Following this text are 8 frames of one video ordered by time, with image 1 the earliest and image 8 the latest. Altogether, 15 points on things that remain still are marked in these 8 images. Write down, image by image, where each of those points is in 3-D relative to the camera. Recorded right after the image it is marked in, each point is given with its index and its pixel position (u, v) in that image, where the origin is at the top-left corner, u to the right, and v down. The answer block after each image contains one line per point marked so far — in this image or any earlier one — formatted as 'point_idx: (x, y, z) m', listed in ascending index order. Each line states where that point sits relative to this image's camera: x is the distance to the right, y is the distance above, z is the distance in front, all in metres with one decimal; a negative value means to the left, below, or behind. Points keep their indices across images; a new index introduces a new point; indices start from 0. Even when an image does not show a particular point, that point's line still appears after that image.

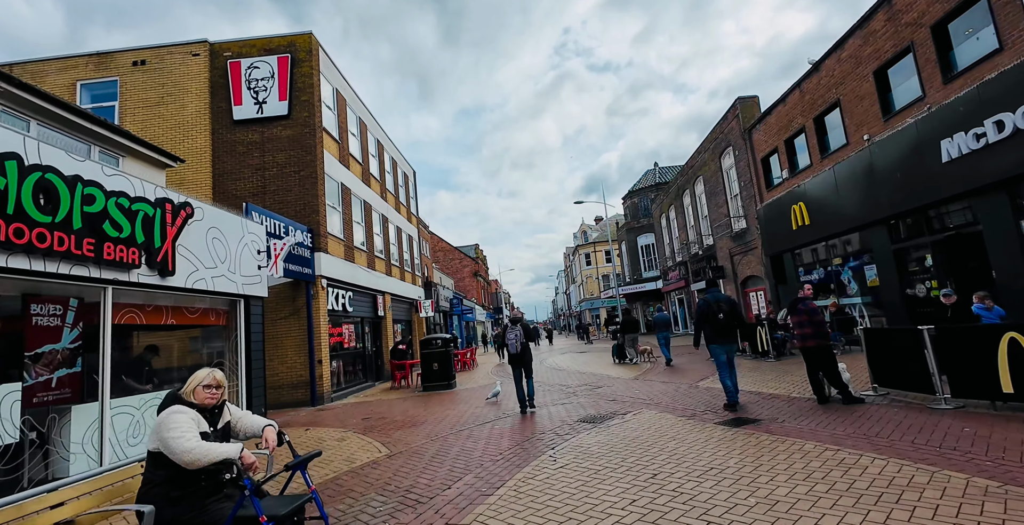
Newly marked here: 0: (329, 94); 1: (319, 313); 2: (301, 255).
0: (-5.5, +5.0, +13.7) m
1: (-4.9, -1.3, +11.5) m
2: (-5.0, +0.2, +10.6) m
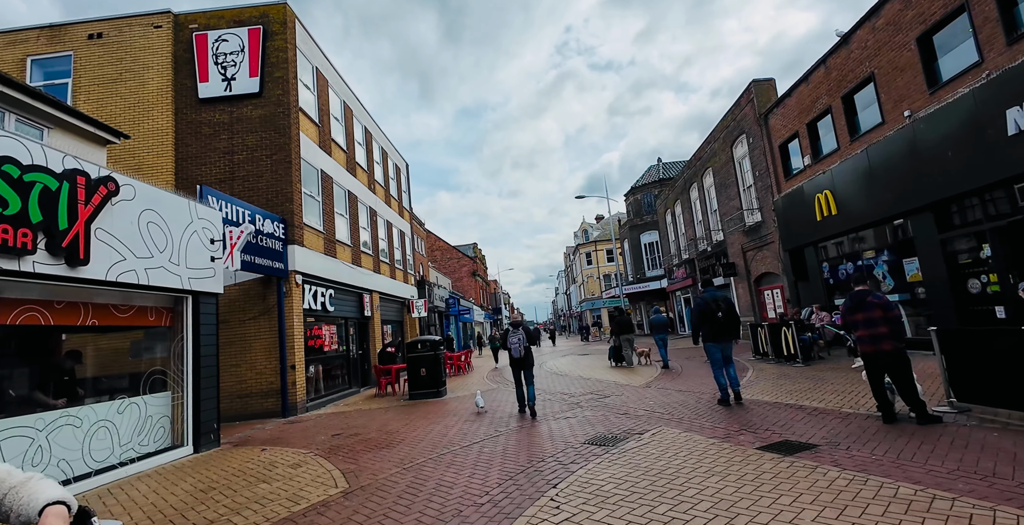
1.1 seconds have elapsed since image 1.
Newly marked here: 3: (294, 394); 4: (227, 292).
0: (-5.6, +5.2, +12.5) m
1: (-5.0, -1.1, +10.3) m
2: (-5.1, +0.3, +9.4) m
3: (-4.8, -2.9, +10.0) m
4: (-6.5, -0.7, +10.3) m
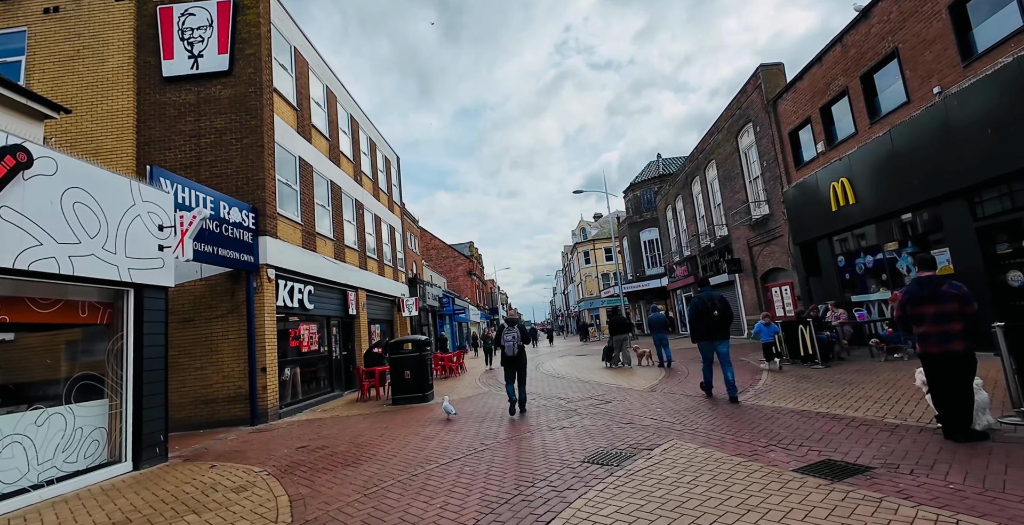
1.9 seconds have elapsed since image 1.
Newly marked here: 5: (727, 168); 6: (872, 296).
0: (-5.8, +5.3, +11.6) m
1: (-5.1, -1.0, +9.4) m
2: (-5.2, +0.5, +8.5) m
3: (-5.0, -2.7, +9.1) m
4: (-6.6, -0.5, +9.4) m
5: (+8.7, +3.8, +18.4) m
6: (+8.8, -0.8, +11.1) m
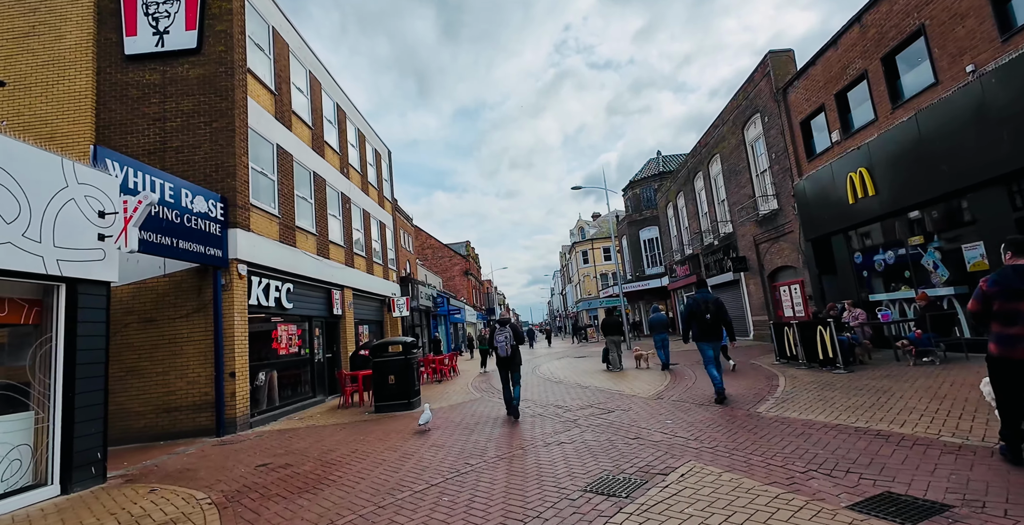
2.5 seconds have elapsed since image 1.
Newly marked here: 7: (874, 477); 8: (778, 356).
0: (-5.9, +5.4, +10.8) m
1: (-5.3, -0.9, +8.6) m
2: (-5.4, +0.6, +7.6) m
3: (-5.1, -2.6, +8.2) m
4: (-6.8, -0.4, +8.6) m
5: (+8.6, +3.9, +17.7) m
6: (+8.7, -0.7, +10.4) m
7: (+2.8, -1.7, +3.5) m
8: (+6.0, -2.1, +10.3) m
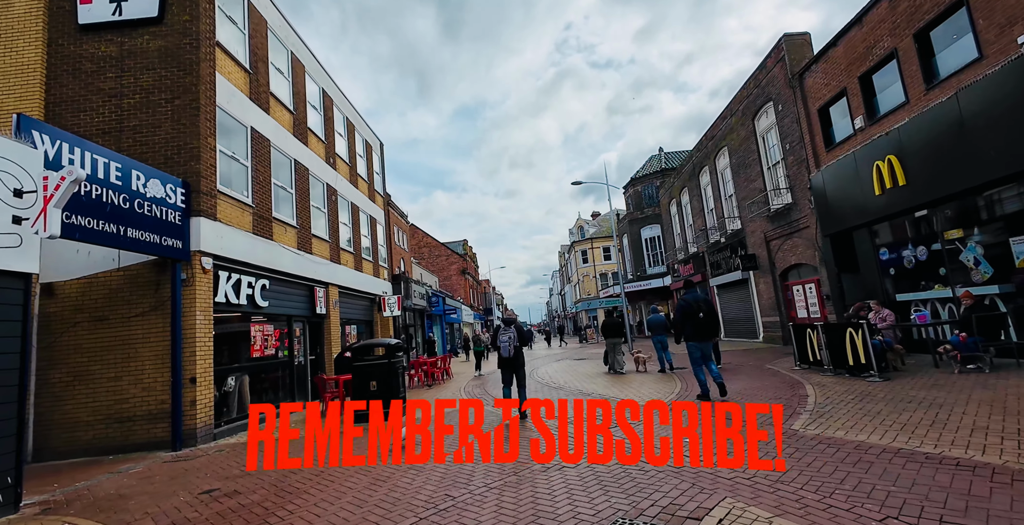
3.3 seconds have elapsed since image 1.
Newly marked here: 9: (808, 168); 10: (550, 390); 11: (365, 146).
0: (-6.0, +5.6, +9.9) m
1: (-5.3, -0.8, +7.7) m
2: (-5.4, +0.7, +6.7) m
3: (-5.2, -2.5, +7.3) m
4: (-6.8, -0.3, +7.7) m
5: (+8.5, +4.0, +16.8) m
6: (+8.6, -0.7, +9.5) m
7: (+2.7, -1.6, +2.7) m
8: (+5.9, -2.0, +9.4) m
9: (+8.4, +2.7, +12.9) m
10: (+1.0, -3.4, +12.3) m
11: (-5.8, +4.6, +17.9) m
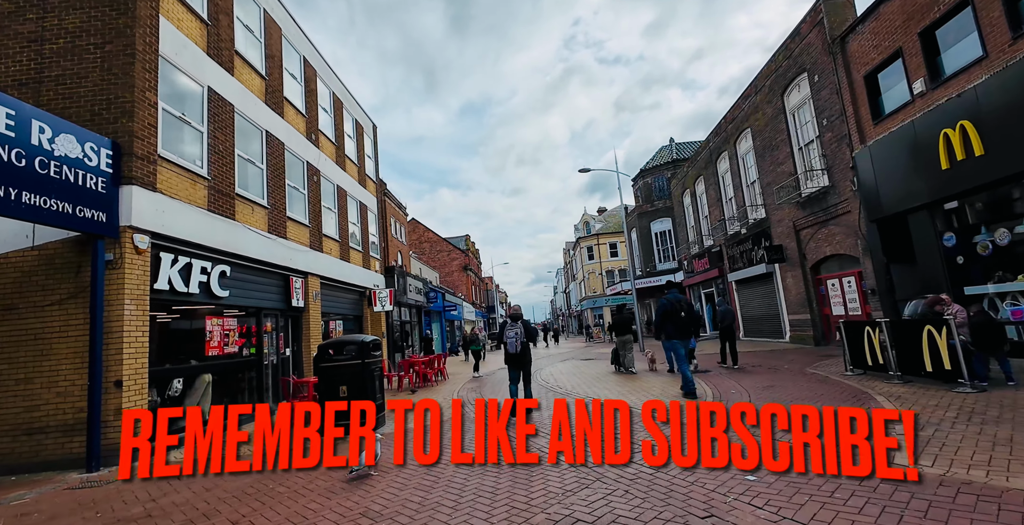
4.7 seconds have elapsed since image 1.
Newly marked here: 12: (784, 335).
0: (-6.0, +5.9, +8.5) m
1: (-5.4, -0.5, +6.3) m
2: (-5.5, +1.0, +5.4) m
3: (-5.2, -2.2, +6.0) m
4: (-6.9, 0.0, +6.3) m
5: (+8.6, +4.3, +15.3) m
6: (+8.6, -0.4, +8.0) m
7: (+2.7, -1.3, +1.2) m
8: (+5.9, -1.8, +7.9) m
9: (+8.4, +2.9, +11.4) m
10: (+1.0, -3.1, +10.9) m
11: (-5.7, +4.9, +16.5) m
12: (+9.4, -2.5, +15.7) m
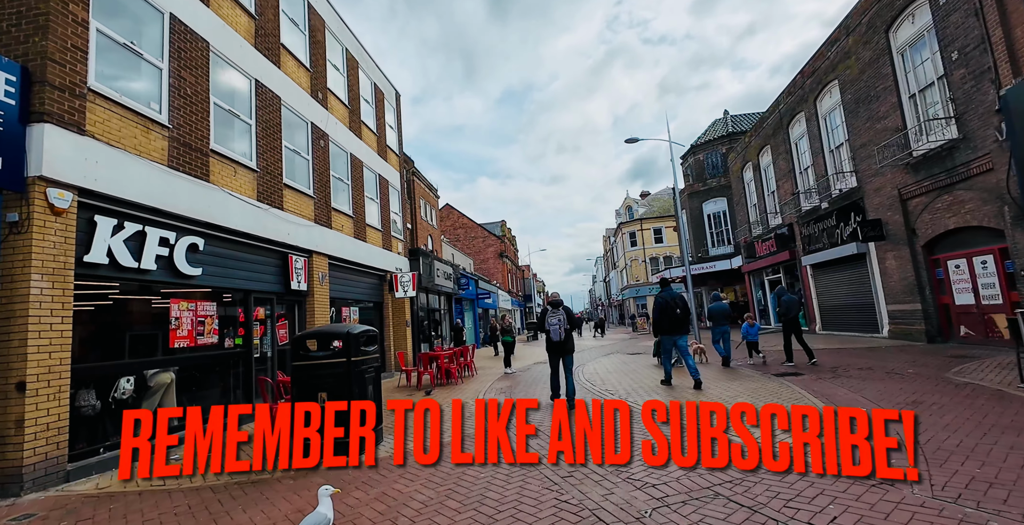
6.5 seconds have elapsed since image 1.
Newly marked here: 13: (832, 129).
0: (-5.4, +6.3, +6.9) m
1: (-5.0, -0.1, +4.7) m
2: (-5.2, +1.4, +3.8) m
3: (-4.9, -1.8, +4.5) m
4: (-6.5, +0.4, +4.9) m
5: (+9.6, +4.9, +12.5) m
6: (+9.1, 0.0, +5.3) m
7: (+2.6, -1.0, -0.9) m
8: (+6.4, -1.3, +5.5) m
9: (+9.2, +3.4, +8.6) m
10: (+1.8, -2.6, +8.9) m
11: (-4.5, +5.5, +14.8) m
12: (+10.5, -1.9, +12.9) m
13: (+10.2, +4.2, +14.6) m
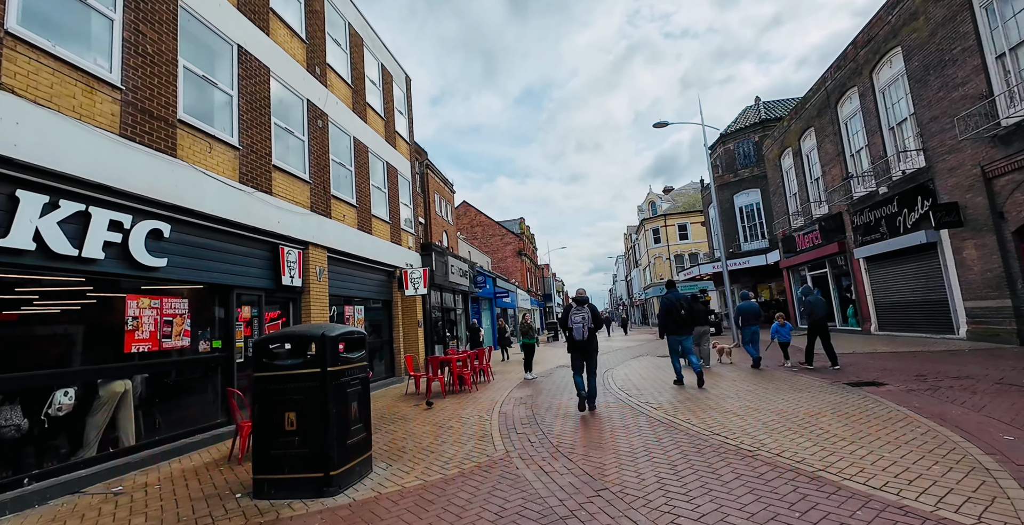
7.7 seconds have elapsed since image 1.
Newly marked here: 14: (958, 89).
0: (-5.2, +6.4, +5.9) m
1: (-4.8, +0.1, +3.7) m
2: (-5.0, +1.5, +2.8) m
3: (-4.7, -1.7, +3.4) m
4: (-6.3, +0.5, +4.0) m
5: (+10.1, +5.1, +10.8) m
6: (+9.2, +0.3, +3.7) m
7: (+2.6, -0.8, -2.3) m
8: (+6.6, -1.1, +4.0) m
9: (+9.5, +3.7, +7.0) m
10: (+2.1, -2.5, +7.6) m
11: (-3.9, +5.7, +13.8) m
12: (+11.0, -1.6, +11.3) m
13: (+10.8, +4.5, +12.9) m
14: (+10.1, +3.9, +10.3) m
